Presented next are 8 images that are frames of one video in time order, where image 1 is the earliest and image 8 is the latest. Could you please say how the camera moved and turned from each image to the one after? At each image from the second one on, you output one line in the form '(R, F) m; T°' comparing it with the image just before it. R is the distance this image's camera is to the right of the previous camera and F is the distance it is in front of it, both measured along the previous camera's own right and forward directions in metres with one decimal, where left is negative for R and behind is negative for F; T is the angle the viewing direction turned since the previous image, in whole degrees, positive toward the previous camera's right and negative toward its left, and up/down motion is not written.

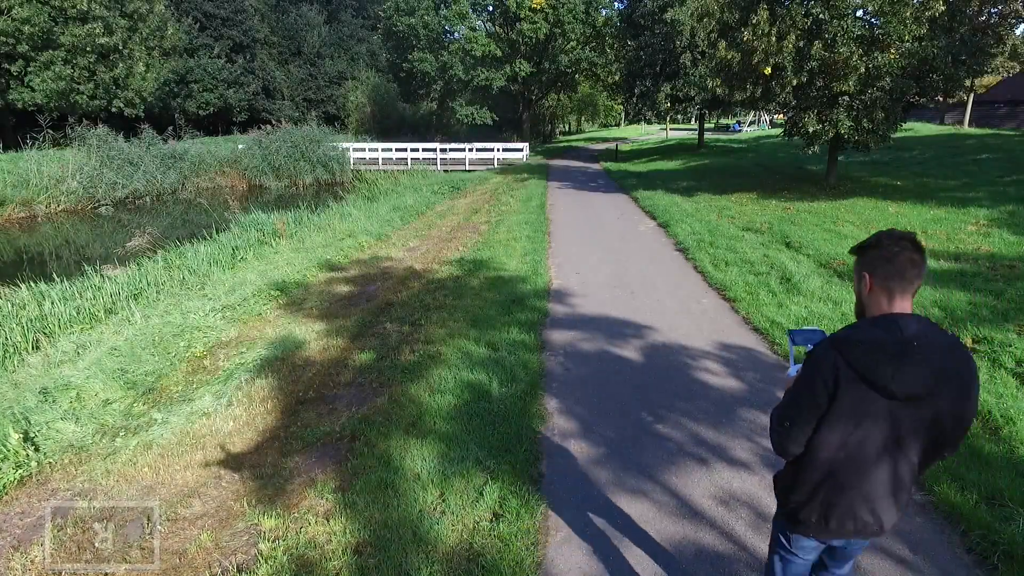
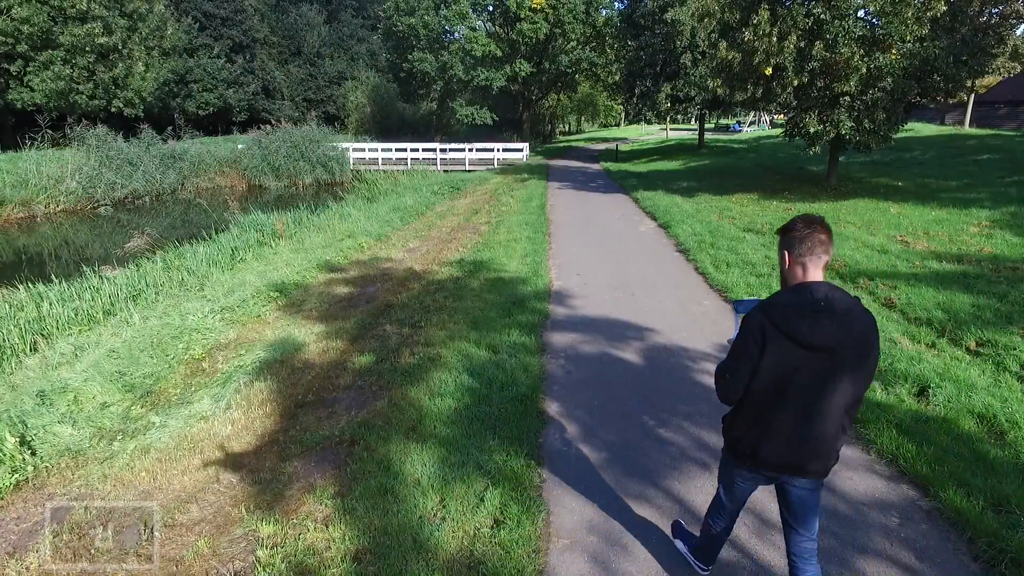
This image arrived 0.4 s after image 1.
(0.0, 0.0) m; 0°
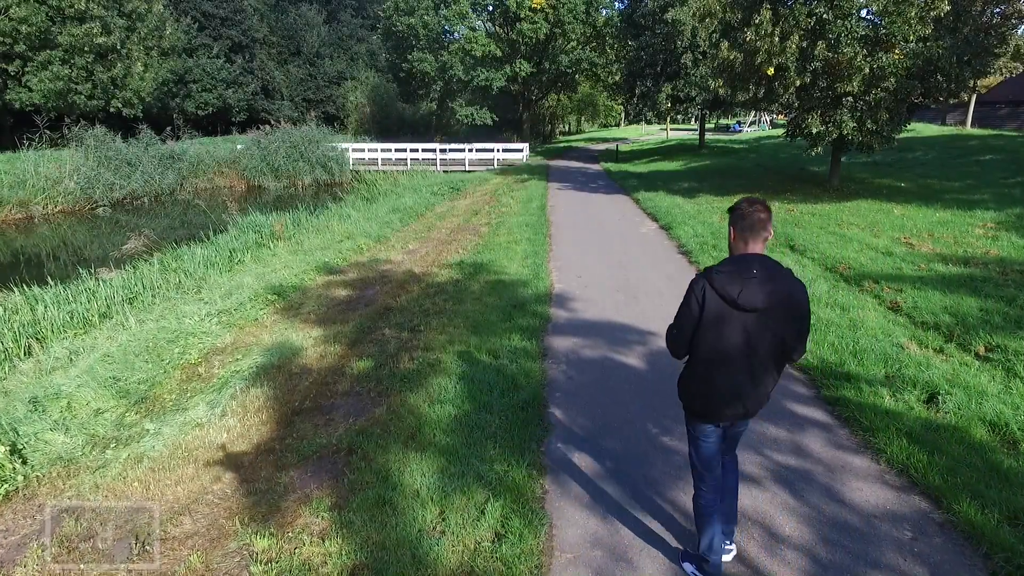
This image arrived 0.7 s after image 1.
(0.0, +0.1) m; 0°
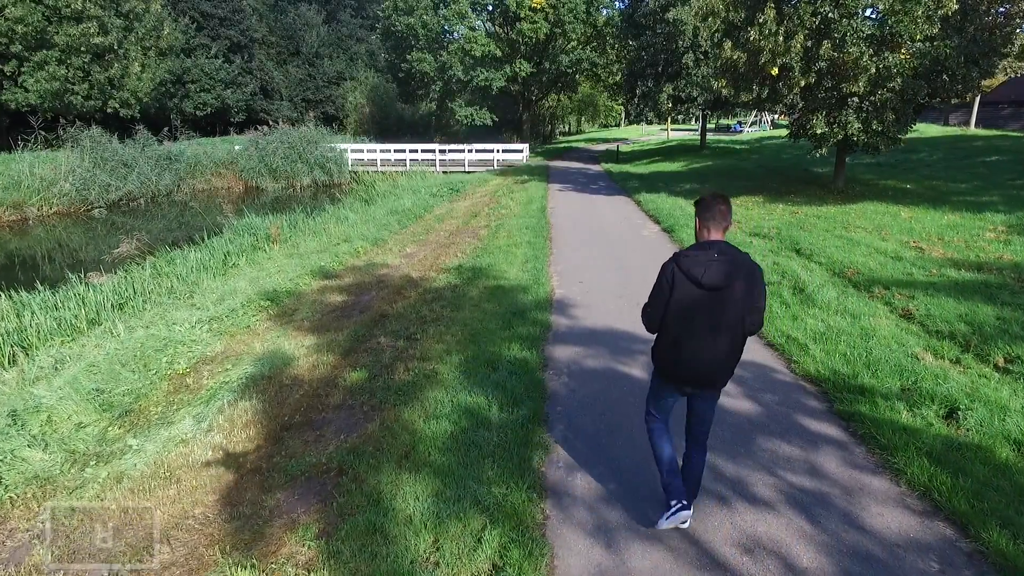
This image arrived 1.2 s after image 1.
(0.0, +0.2) m; 0°
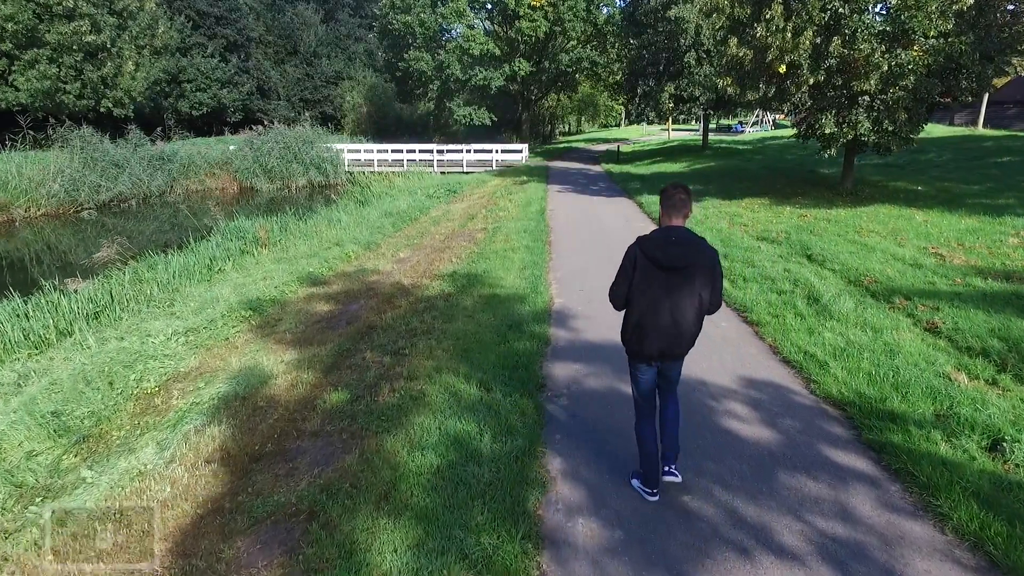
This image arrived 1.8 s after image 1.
(0.0, +0.4) m; 0°
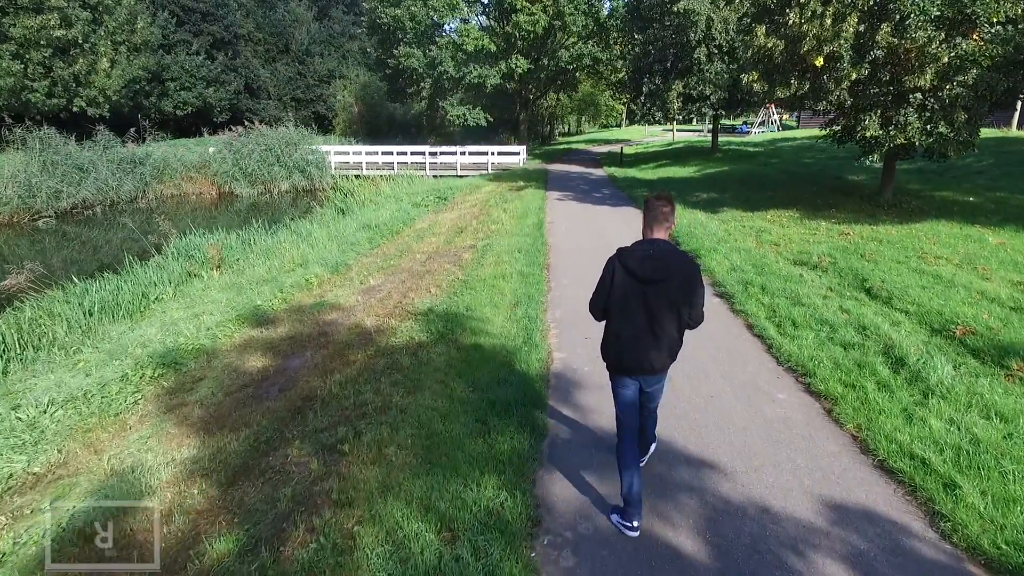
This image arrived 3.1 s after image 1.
(+0.1, +1.6) m; 0°
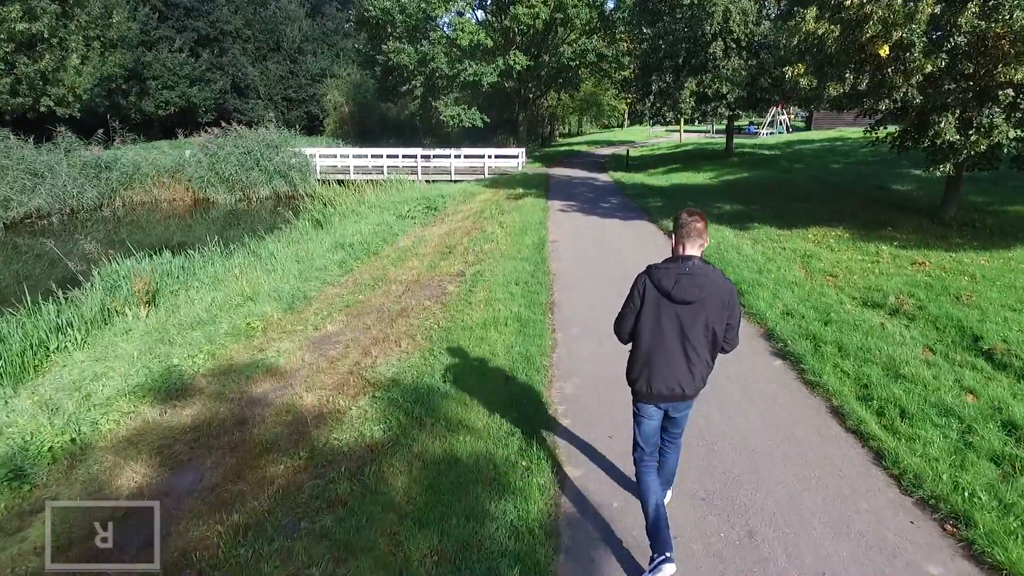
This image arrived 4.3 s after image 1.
(0.0, +1.7) m; 0°
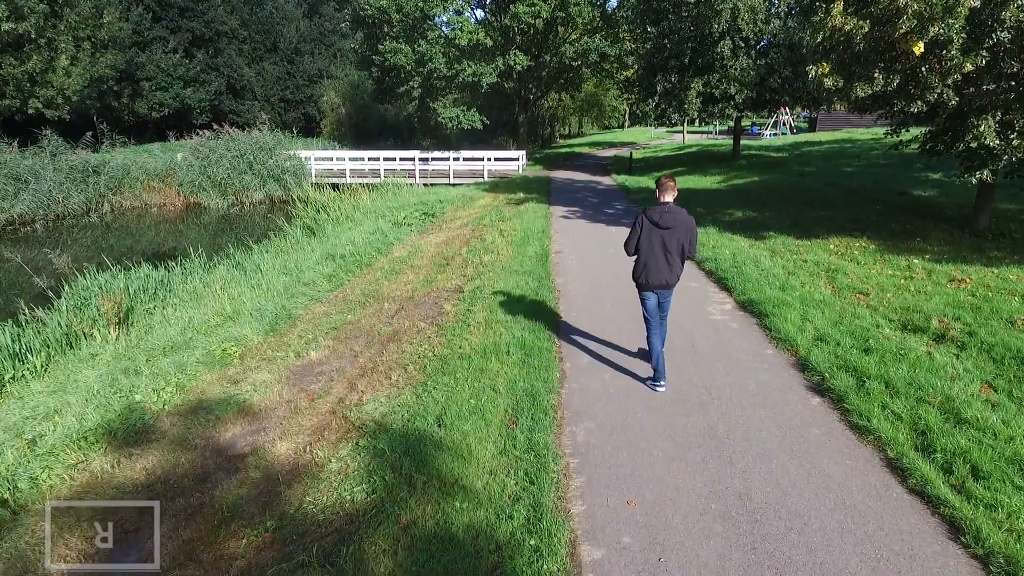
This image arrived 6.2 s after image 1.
(0.0, +0.6) m; 0°
